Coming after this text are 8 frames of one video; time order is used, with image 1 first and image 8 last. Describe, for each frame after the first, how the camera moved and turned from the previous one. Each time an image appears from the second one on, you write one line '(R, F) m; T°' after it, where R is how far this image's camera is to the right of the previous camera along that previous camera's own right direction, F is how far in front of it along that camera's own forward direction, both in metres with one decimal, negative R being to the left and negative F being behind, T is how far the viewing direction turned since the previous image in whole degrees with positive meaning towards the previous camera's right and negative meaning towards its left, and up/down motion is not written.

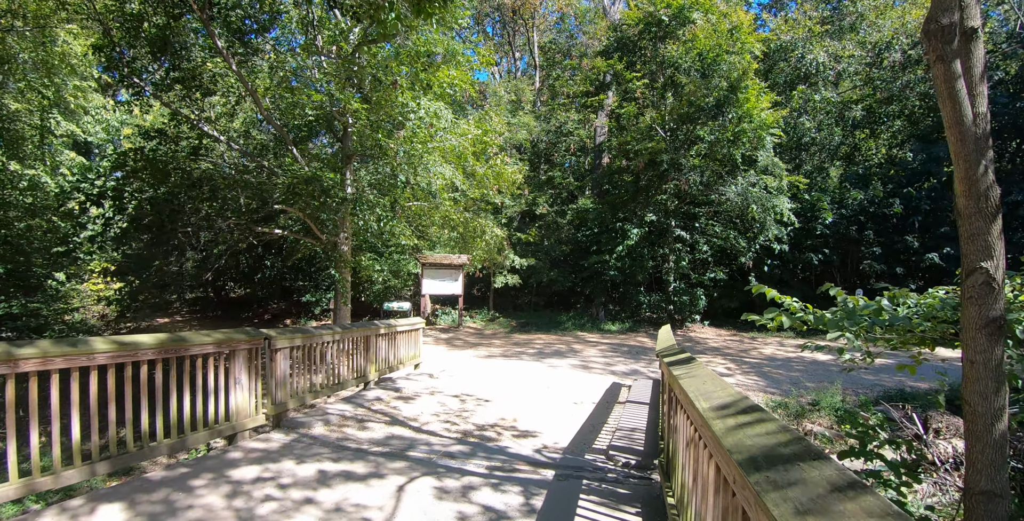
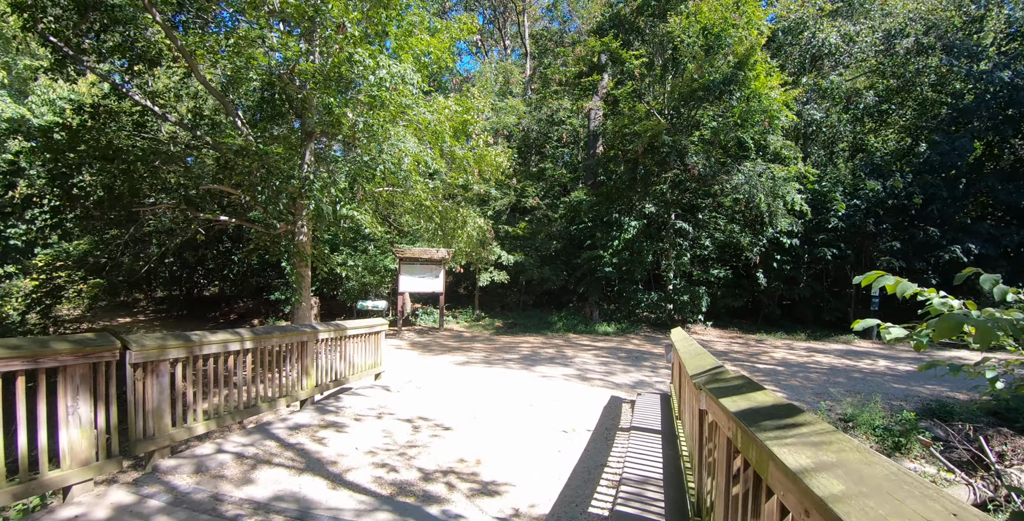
(+0.2, +1.2) m; +1°
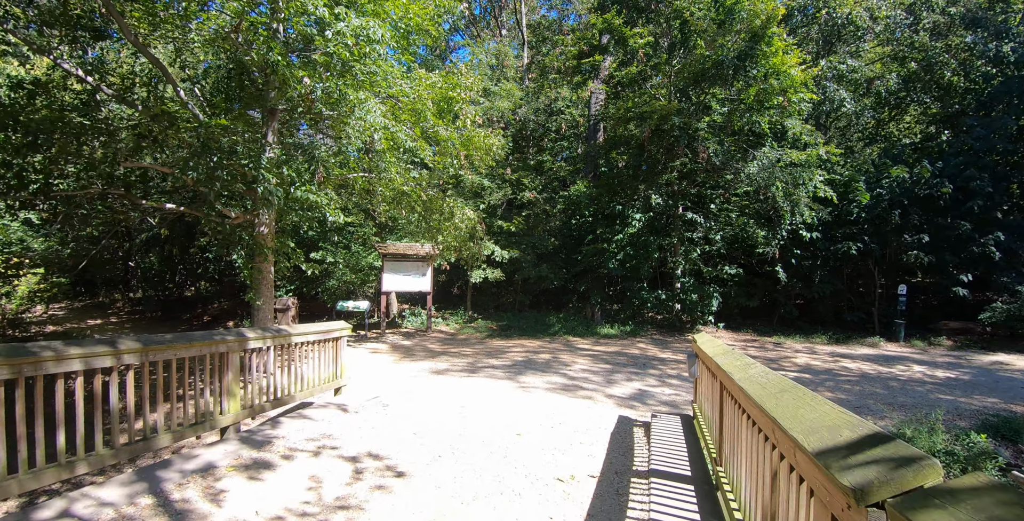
(+0.1, +1.0) m; 0°
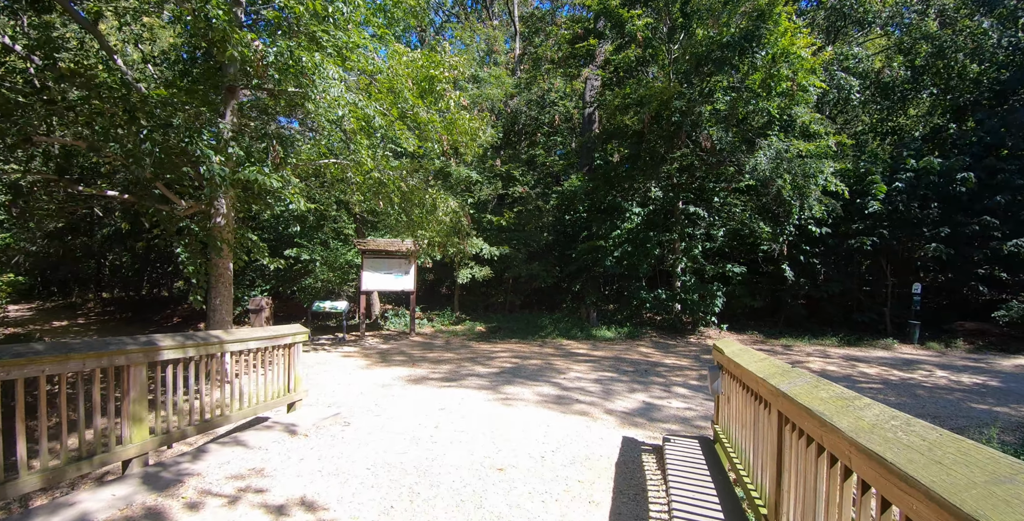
(+0.1, +0.7) m; +1°
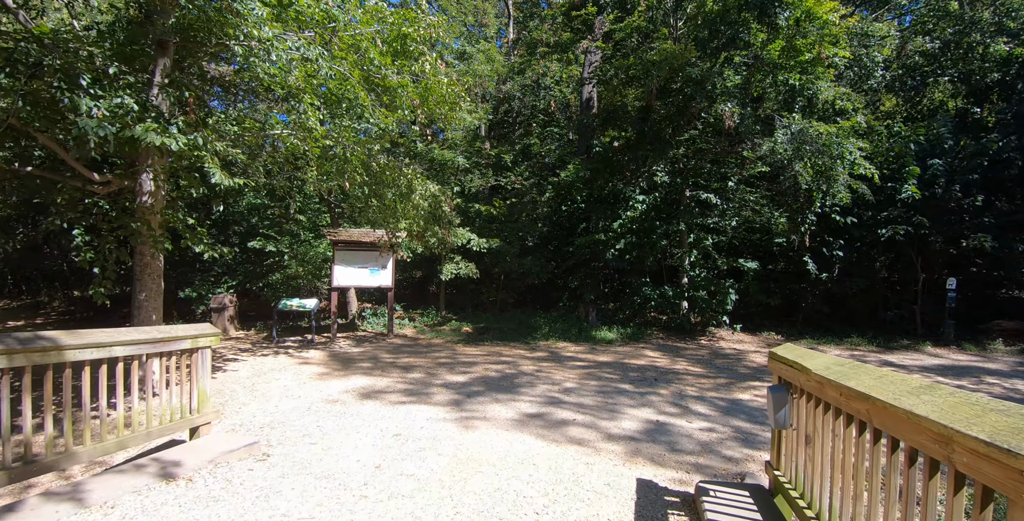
(+0.1, +1.0) m; 0°
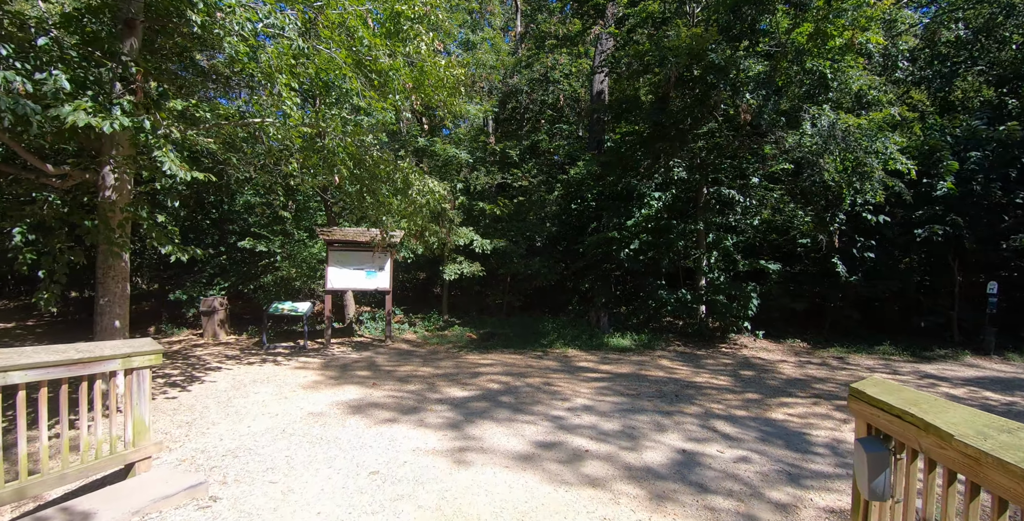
(0.0, +0.6) m; -1°
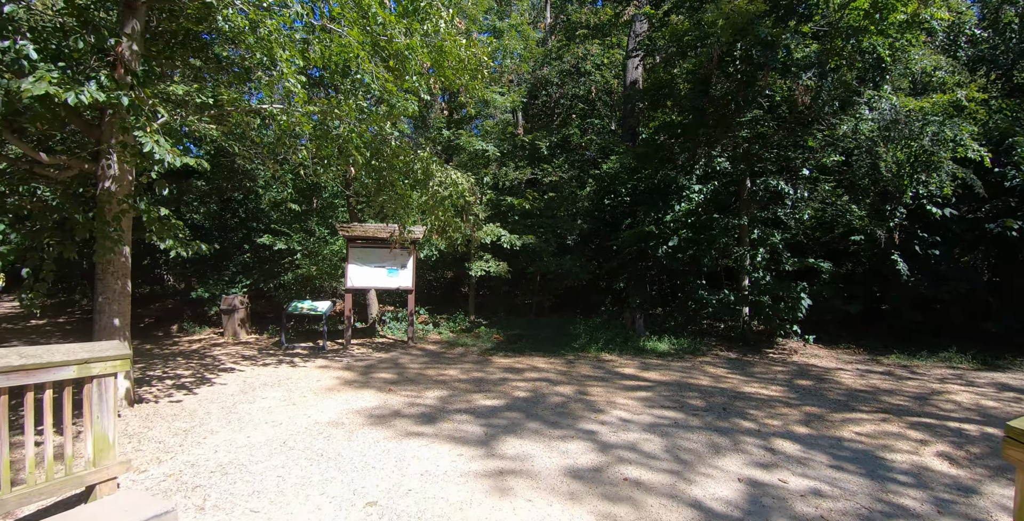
(0.0, +0.5) m; -3°
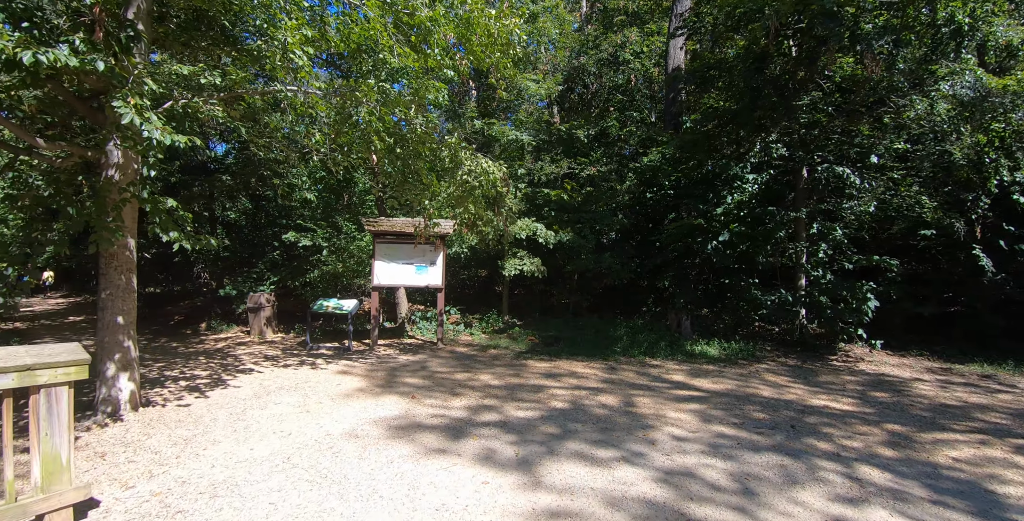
(0.0, +0.5) m; -4°
